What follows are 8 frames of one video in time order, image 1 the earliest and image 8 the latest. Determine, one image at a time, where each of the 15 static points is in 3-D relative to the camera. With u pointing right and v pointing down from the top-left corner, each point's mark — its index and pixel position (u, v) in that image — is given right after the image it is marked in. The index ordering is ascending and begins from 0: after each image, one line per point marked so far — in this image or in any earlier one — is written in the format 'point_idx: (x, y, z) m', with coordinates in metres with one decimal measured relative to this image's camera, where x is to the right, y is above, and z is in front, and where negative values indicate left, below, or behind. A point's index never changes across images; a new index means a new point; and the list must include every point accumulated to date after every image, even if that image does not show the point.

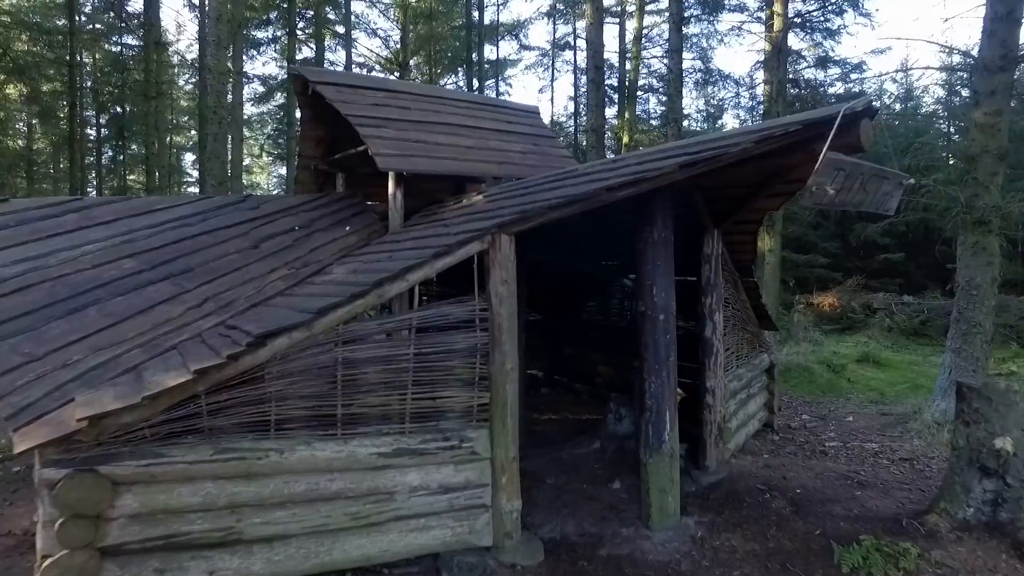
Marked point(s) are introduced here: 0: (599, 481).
0: (+1.0, -2.3, +6.3) m
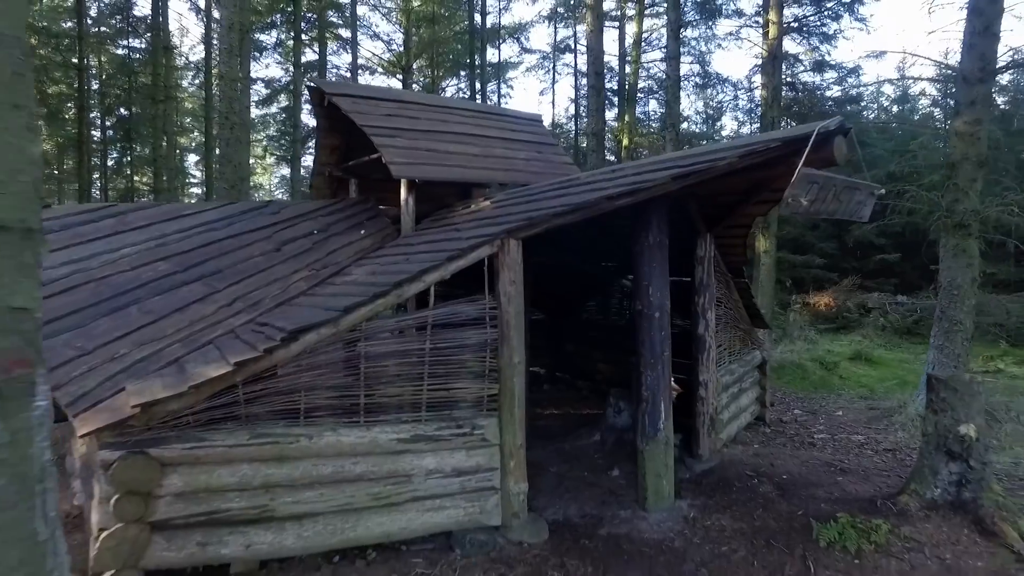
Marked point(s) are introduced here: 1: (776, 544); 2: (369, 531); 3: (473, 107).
0: (+1.1, -2.3, +6.7) m
1: (+2.4, -2.3, +4.8) m
2: (-1.3, -2.2, +4.9) m
3: (-0.7, +3.0, +8.9) m
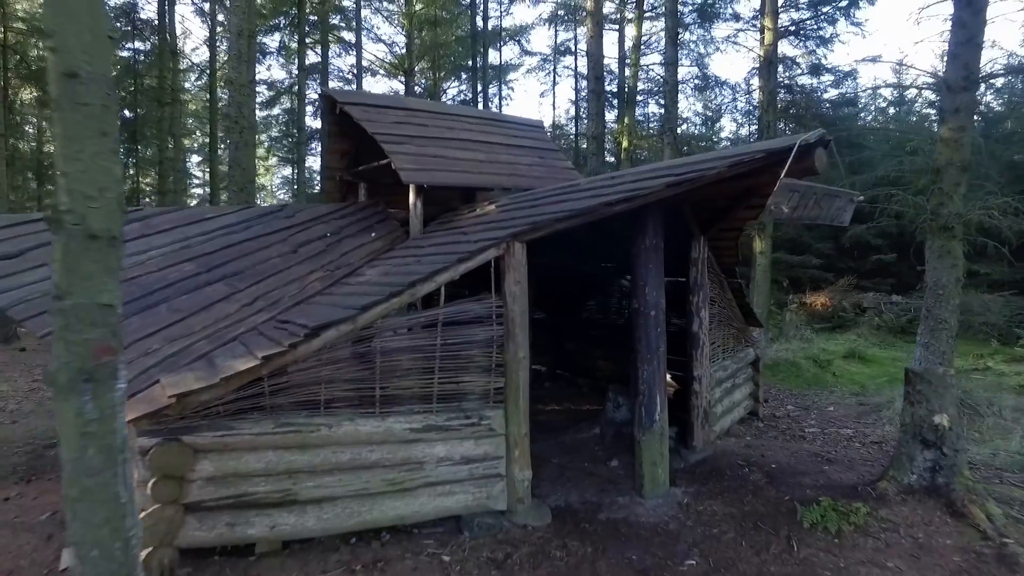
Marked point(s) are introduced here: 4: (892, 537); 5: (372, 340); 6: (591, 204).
0: (+1.1, -2.3, +7.0) m
1: (+2.5, -2.3, +5.2) m
2: (-1.3, -2.2, +5.2) m
3: (-0.6, +3.0, +9.3) m
4: (+3.4, -2.2, +4.7) m
5: (-1.4, -0.5, +5.3) m
6: (+0.8, +0.8, +5.2) m
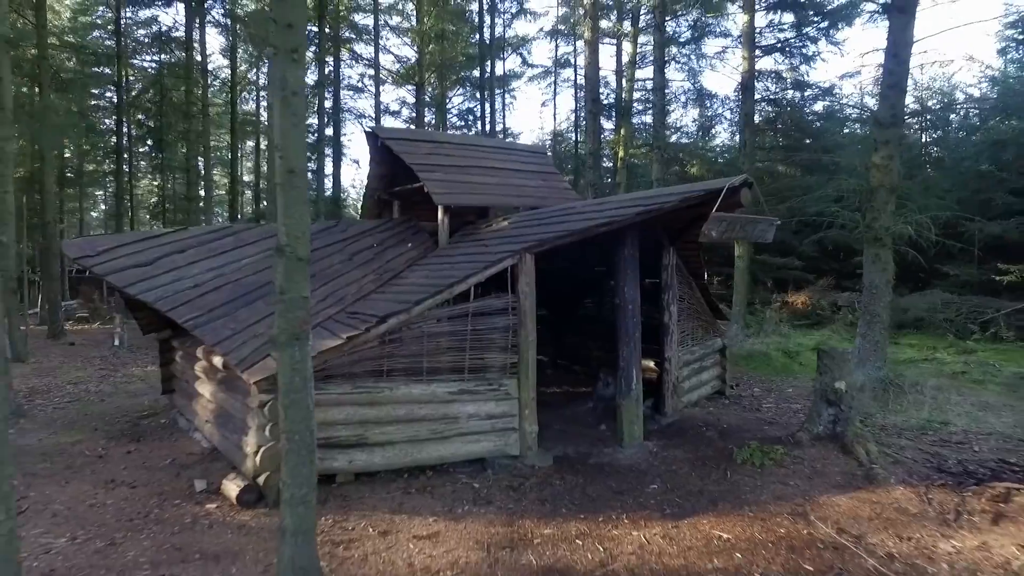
0: (+1.3, -2.3, +8.9) m
1: (+2.6, -2.3, +7.0) m
2: (-1.1, -2.2, +7.1) m
3: (-0.5, +3.0, +11.1) m
4: (+3.6, -2.2, +6.6) m
5: (-1.2, -0.5, +7.1) m
6: (+0.9, +0.8, +7.1) m
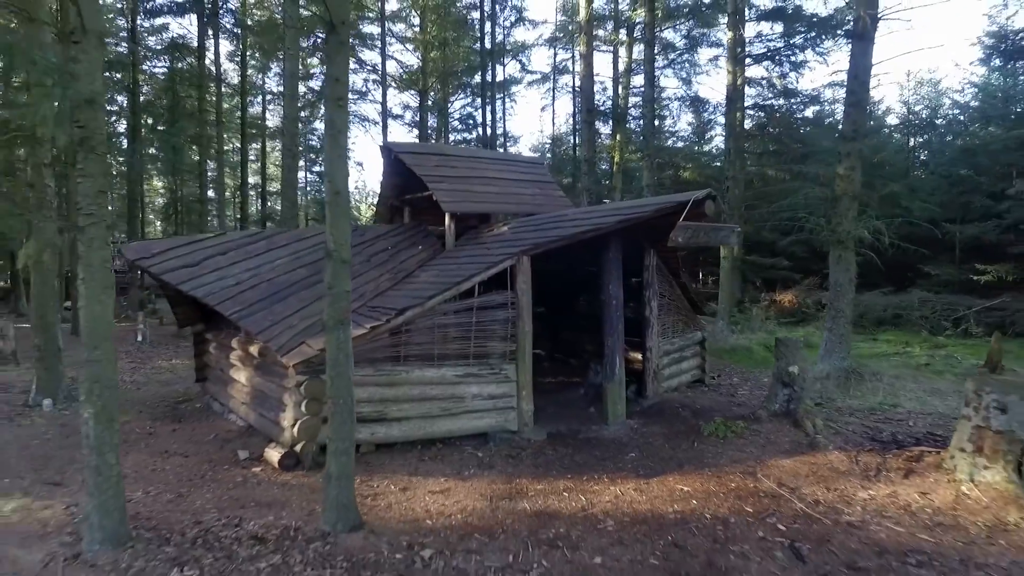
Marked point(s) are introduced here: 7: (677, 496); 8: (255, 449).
0: (+1.3, -2.3, +10.0) m
1: (+2.6, -2.3, +8.1) m
2: (-1.1, -2.2, +8.2) m
3: (-0.5, +3.1, +12.2) m
4: (+3.5, -2.2, +7.7) m
5: (-1.3, -0.5, +8.3) m
6: (+0.9, +0.9, +8.2) m
7: (+1.9, -2.4, +6.2) m
8: (-4.0, -2.5, +8.2) m
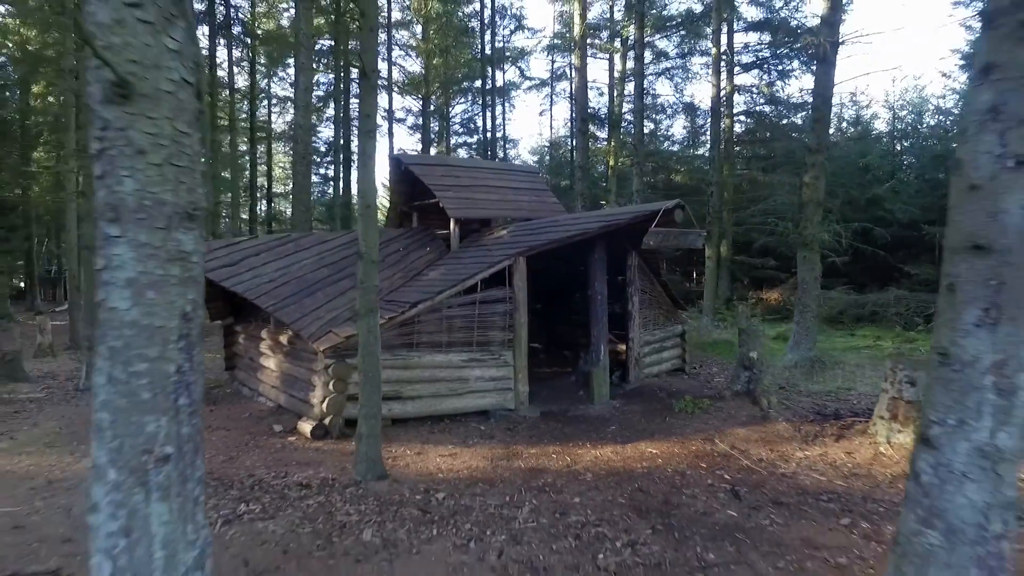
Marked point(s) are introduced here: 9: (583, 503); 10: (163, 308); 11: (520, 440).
0: (+1.3, -2.2, +11.3) m
1: (+2.6, -2.2, +9.4) m
2: (-1.2, -2.1, +9.5) m
3: (-0.5, +3.1, +13.5) m
4: (+3.5, -2.1, +9.0) m
5: (-1.3, -0.4, +9.5) m
6: (+0.9, +0.9, +9.5) m
7: (+1.9, -2.4, +7.5) m
8: (-4.0, -2.4, +9.5) m
9: (+0.8, -2.5, +6.2) m
10: (-1.8, -0.1, +2.7) m
11: (+0.1, -2.5, +8.5) m
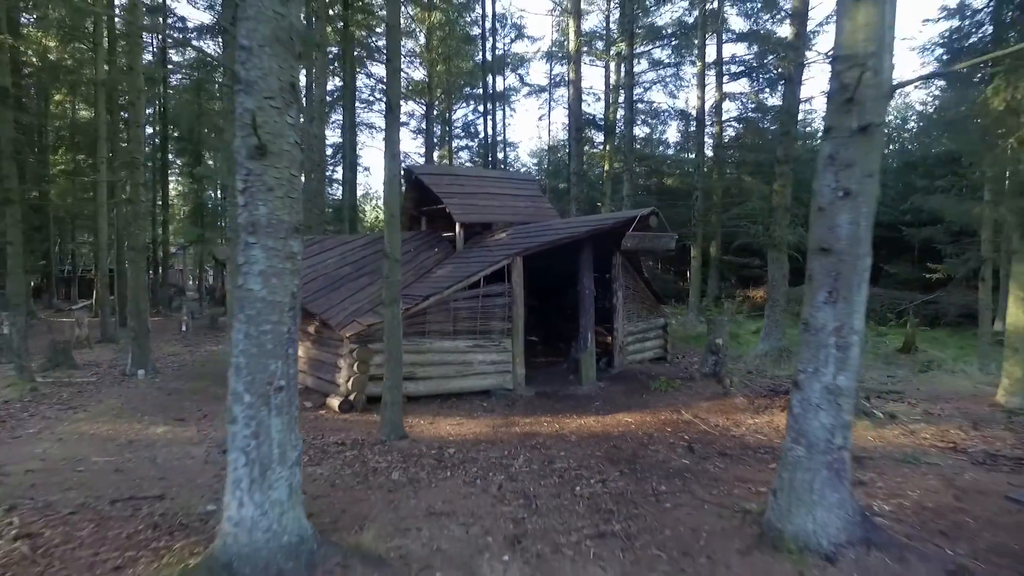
0: (+1.2, -2.1, +12.8) m
1: (+2.5, -2.1, +10.9) m
2: (-1.2, -2.1, +11.0) m
3: (-0.5, +3.2, +15.0) m
4: (+3.5, -2.0, +10.4) m
5: (-1.3, -0.3, +11.0) m
6: (+0.9, +1.0, +10.9) m
7: (+1.9, -2.3, +8.9) m
8: (-4.1, -2.3, +10.9) m
9: (+0.8, -2.4, +7.6) m
10: (-1.8, 0.0, +4.2) m
11: (+0.1, -2.4, +10.0) m
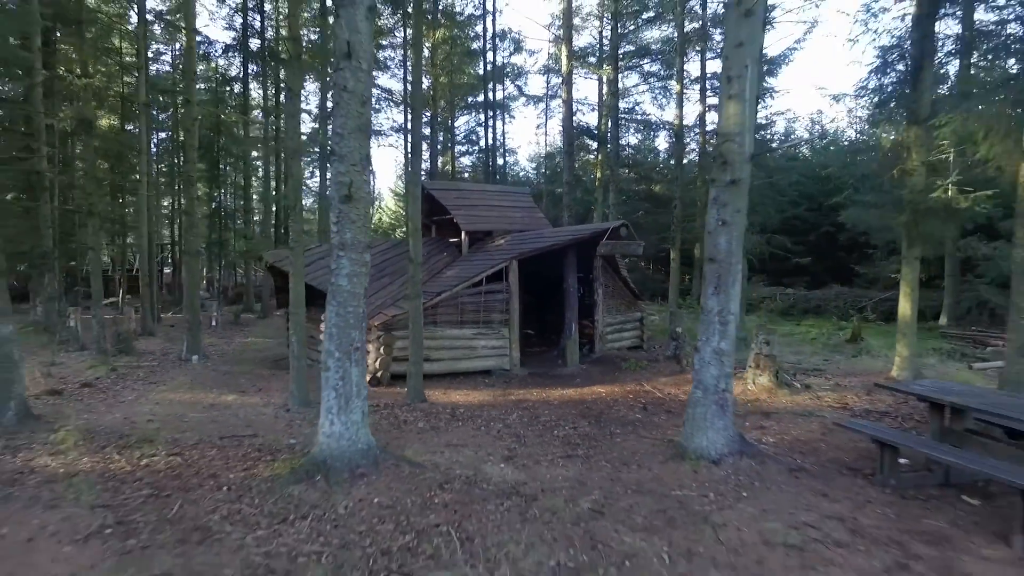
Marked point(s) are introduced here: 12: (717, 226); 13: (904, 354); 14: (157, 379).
0: (+1.1, -2.1, +15.1) m
1: (+2.5, -2.1, +13.2) m
2: (-1.3, -2.0, +13.3) m
3: (-0.6, +3.3, +17.3) m
4: (+3.4, -2.0, +12.8) m
5: (-1.4, -0.3, +13.4) m
6: (+0.8, +1.1, +13.3) m
7: (+1.8, -2.2, +11.3) m
8: (-4.1, -2.3, +13.3) m
9: (+0.7, -2.4, +10.0) m
10: (-1.9, 0.0, +6.5) m
11: (0.0, -2.3, +12.3) m
12: (+2.7, +0.8, +6.8) m
13: (+8.3, -1.4, +11.1) m
14: (-8.7, -2.2, +12.8) m
